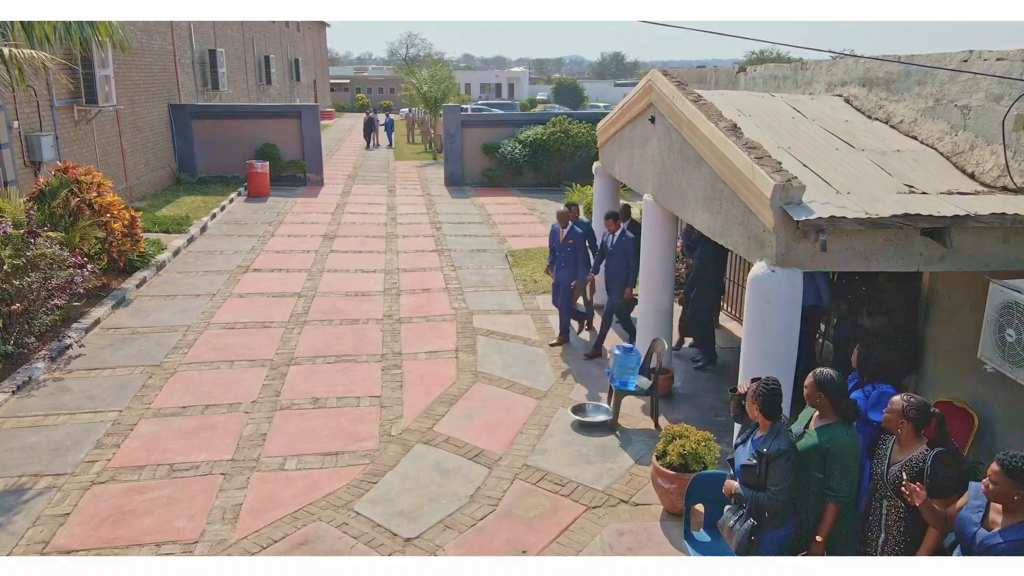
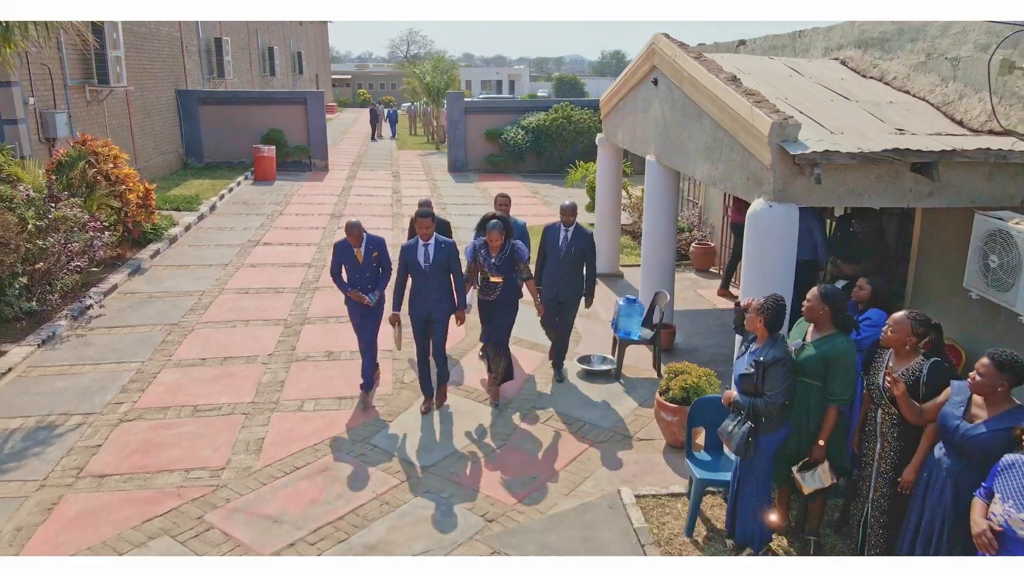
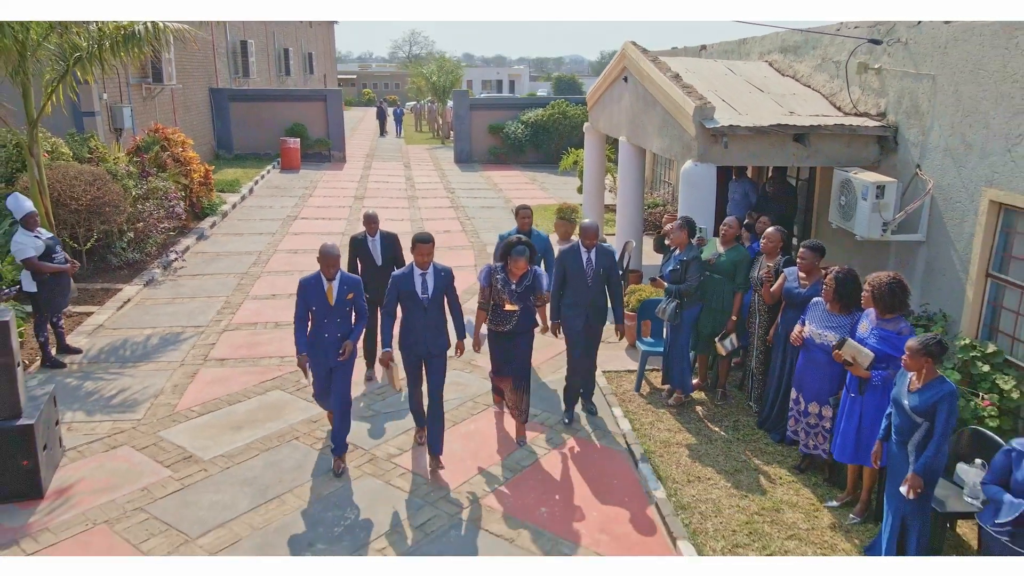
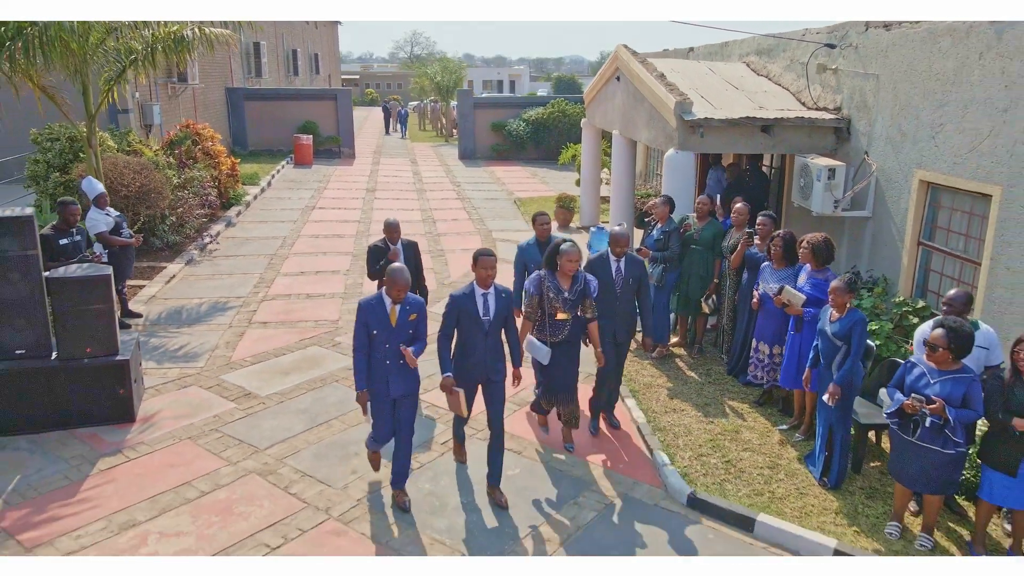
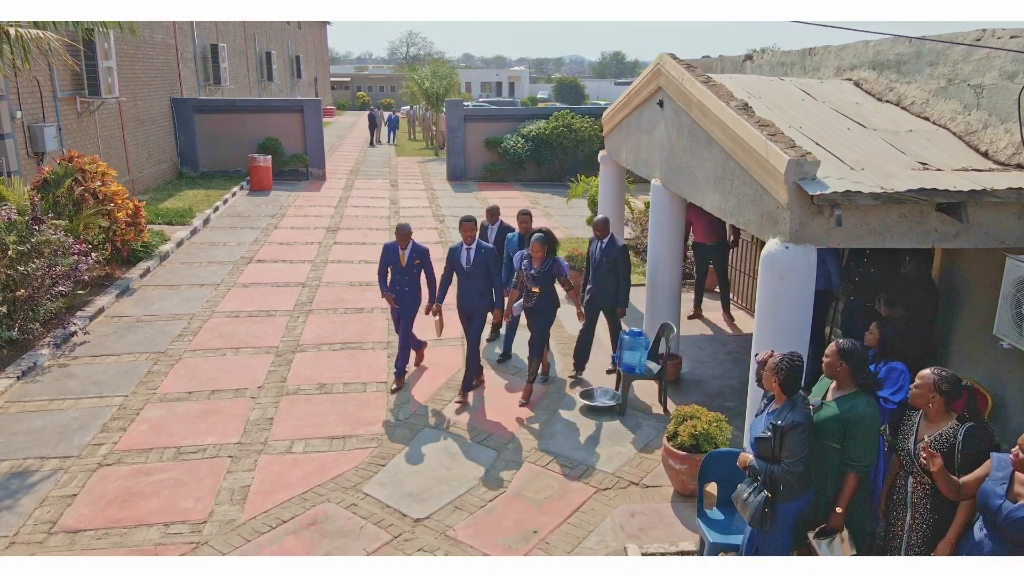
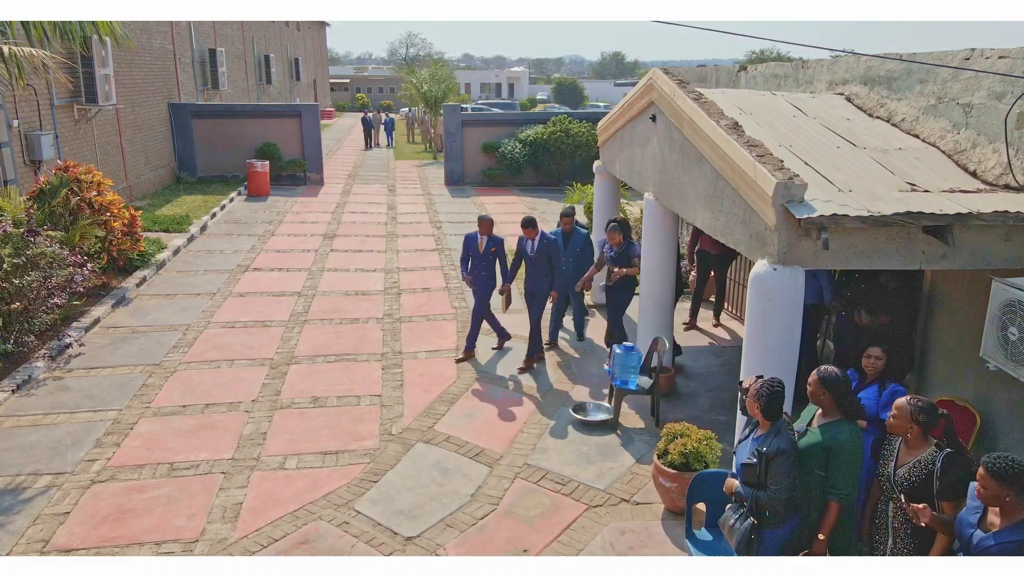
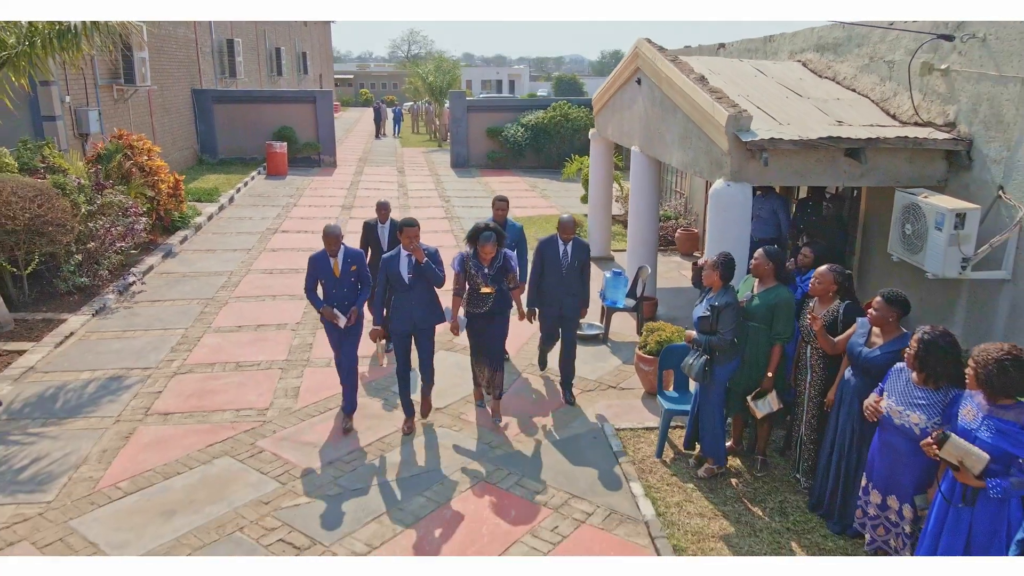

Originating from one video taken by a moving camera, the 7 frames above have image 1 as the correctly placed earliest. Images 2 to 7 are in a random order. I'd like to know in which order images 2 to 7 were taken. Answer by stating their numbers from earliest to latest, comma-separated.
6, 5, 2, 7, 3, 4
